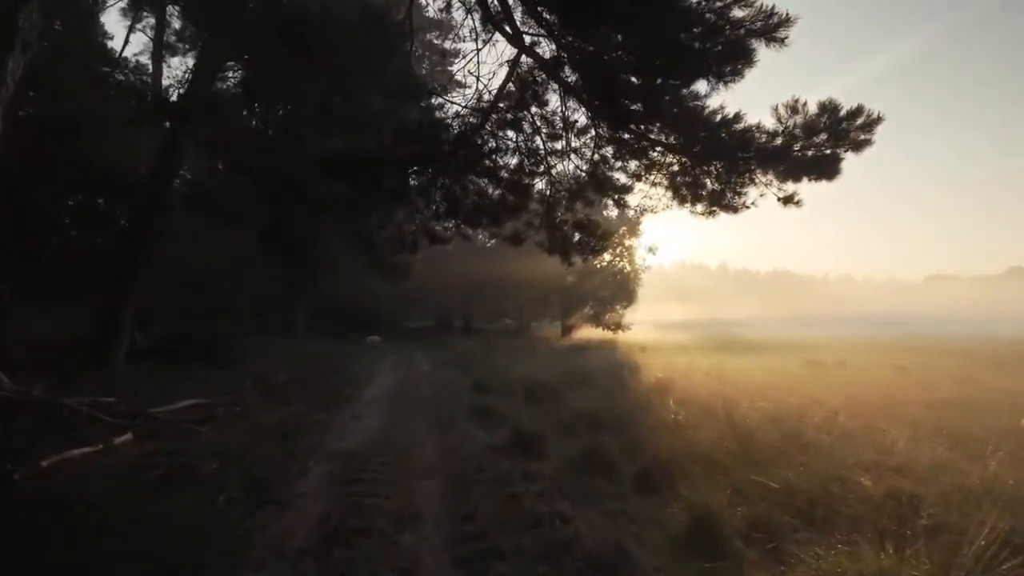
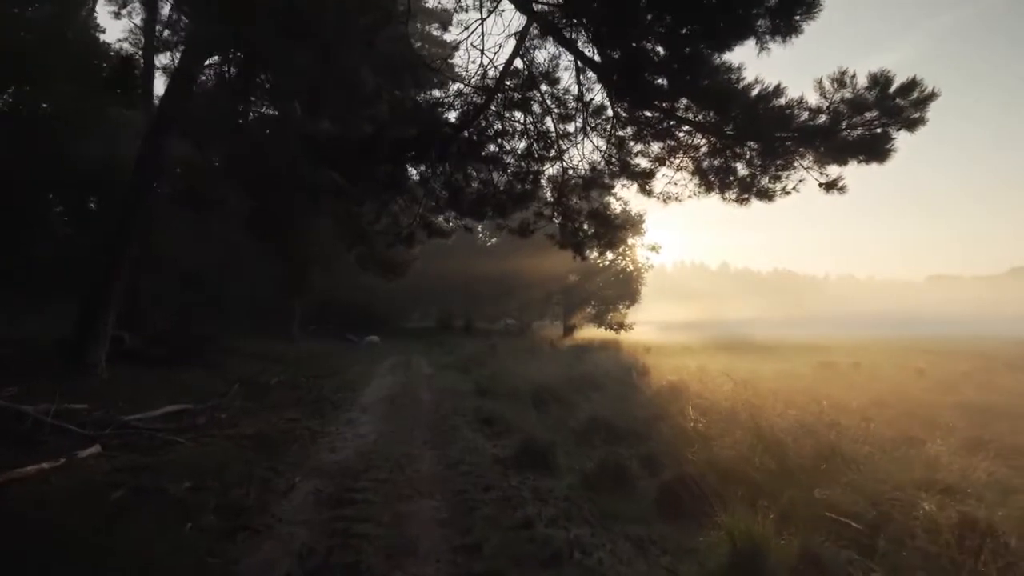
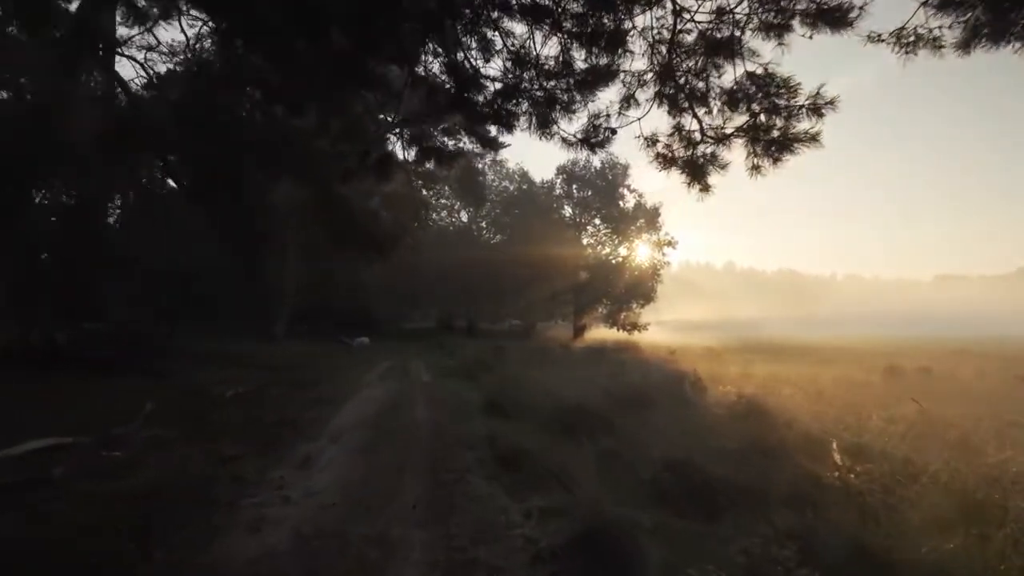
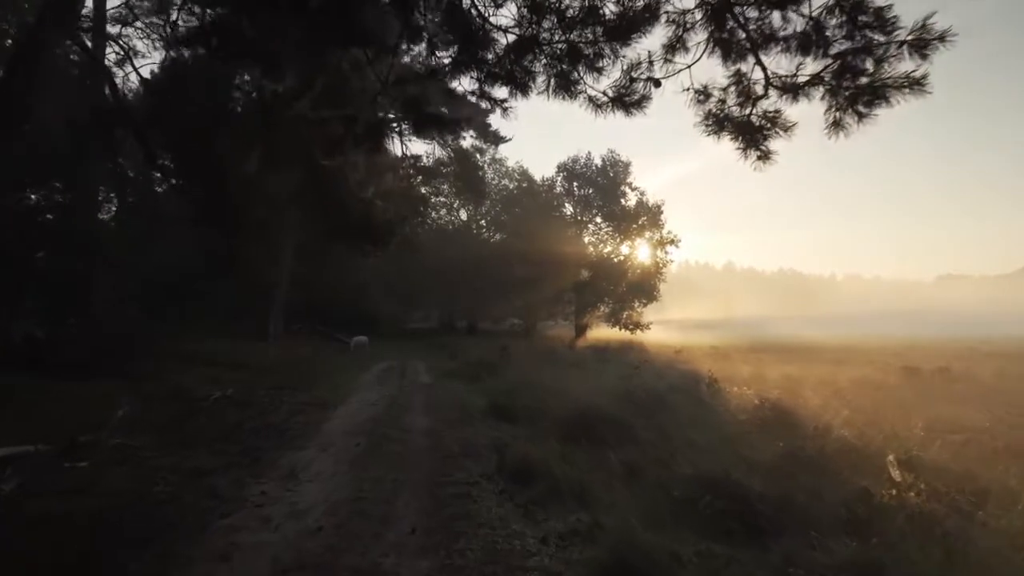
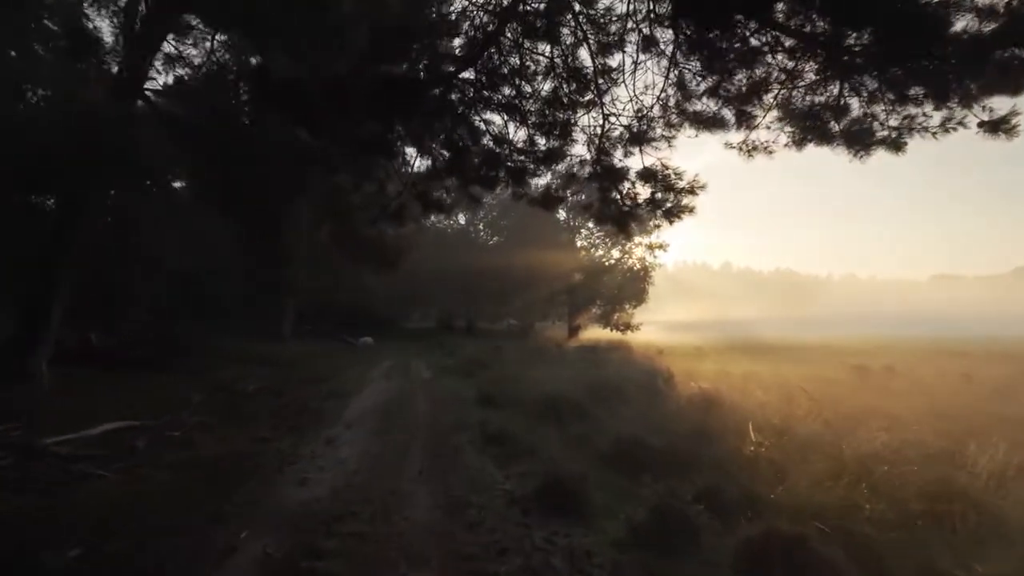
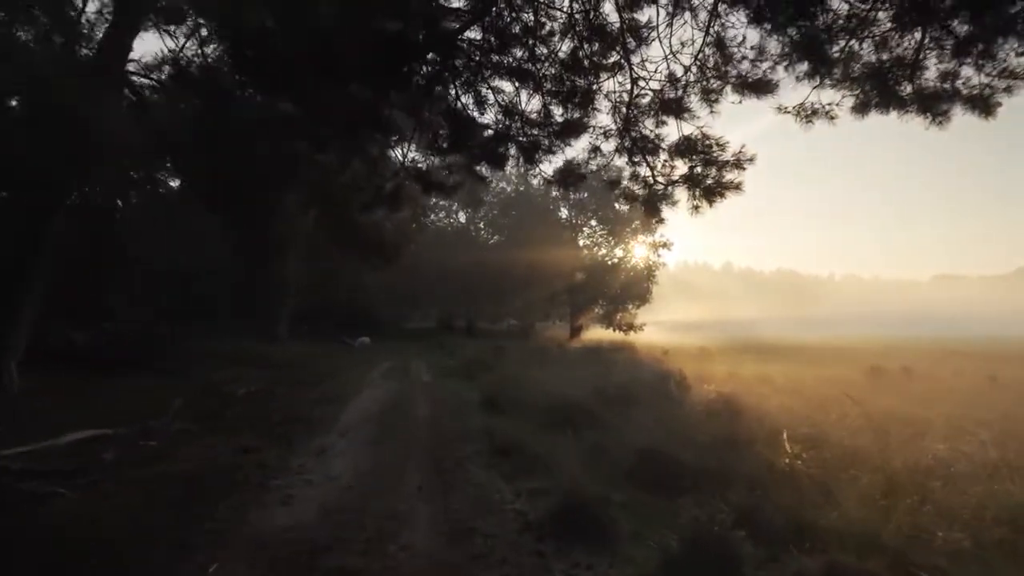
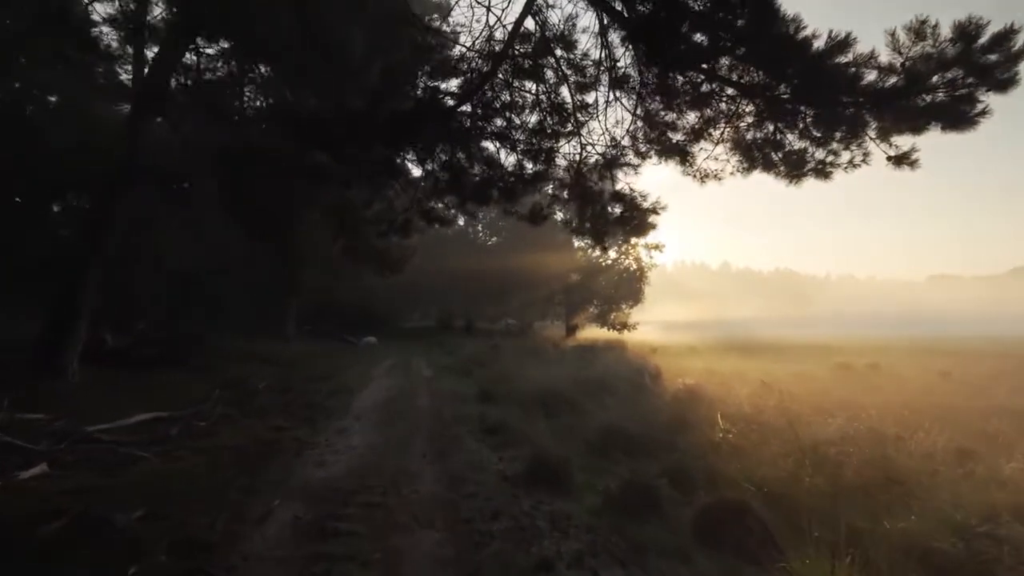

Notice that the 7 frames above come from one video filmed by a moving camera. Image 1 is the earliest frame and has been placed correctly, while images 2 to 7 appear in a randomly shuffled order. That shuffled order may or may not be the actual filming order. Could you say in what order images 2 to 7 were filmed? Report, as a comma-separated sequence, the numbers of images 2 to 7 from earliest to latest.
2, 7, 5, 6, 3, 4
